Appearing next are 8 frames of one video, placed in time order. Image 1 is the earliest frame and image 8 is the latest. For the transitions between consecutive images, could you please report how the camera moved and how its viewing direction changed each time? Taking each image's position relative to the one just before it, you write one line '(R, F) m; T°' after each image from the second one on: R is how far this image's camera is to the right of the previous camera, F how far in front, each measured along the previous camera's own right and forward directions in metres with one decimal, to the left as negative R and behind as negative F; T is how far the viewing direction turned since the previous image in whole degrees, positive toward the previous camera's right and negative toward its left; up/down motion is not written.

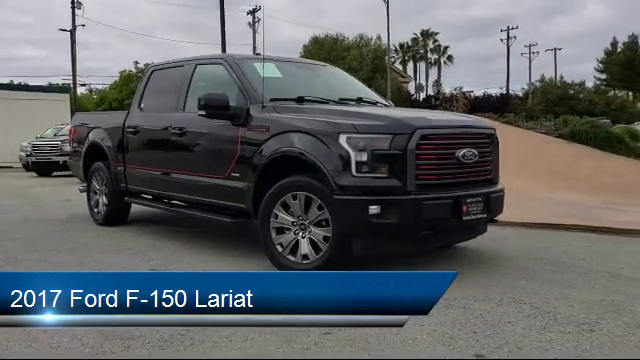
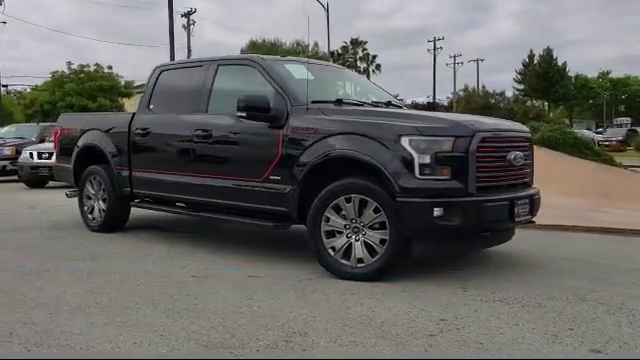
(-1.0, +0.1) m; +7°
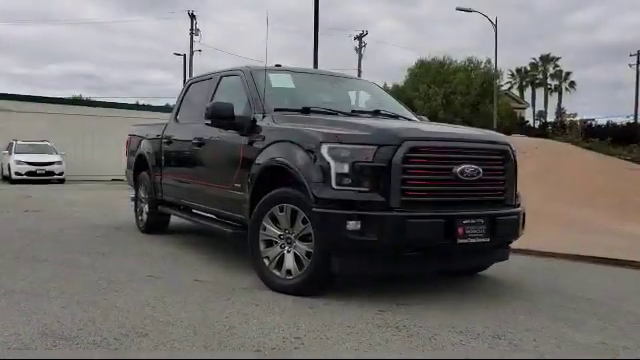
(-0.7, +0.3) m; +5°
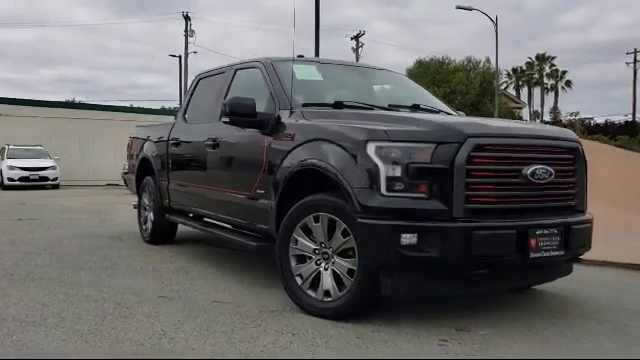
(-0.4, +0.9) m; +1°
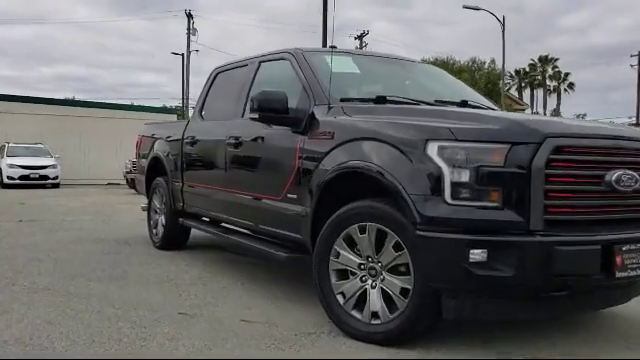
(-0.4, +0.7) m; 0°
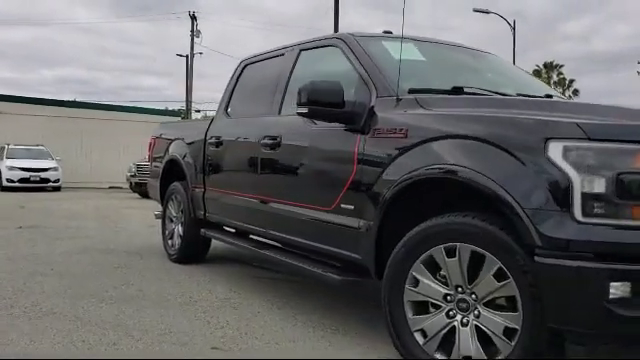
(-0.5, +1.0) m; 0°
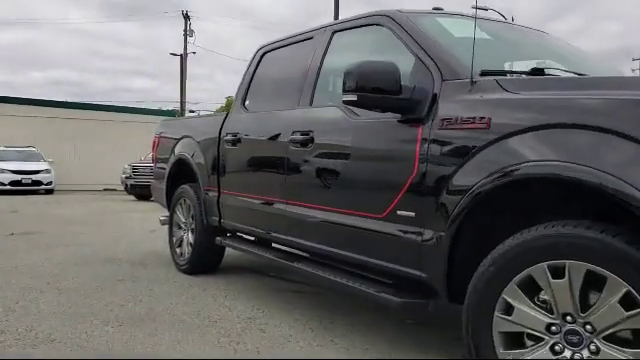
(-0.4, +0.8) m; +1°
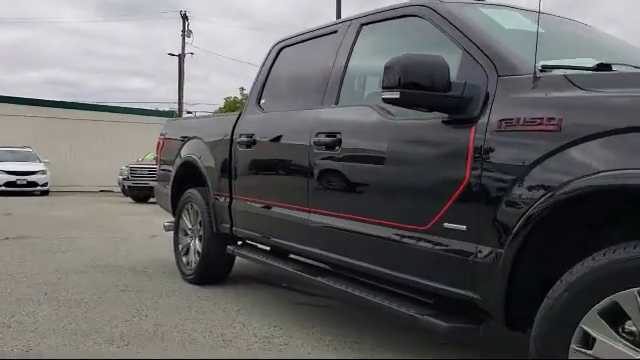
(-0.2, +0.5) m; 0°
